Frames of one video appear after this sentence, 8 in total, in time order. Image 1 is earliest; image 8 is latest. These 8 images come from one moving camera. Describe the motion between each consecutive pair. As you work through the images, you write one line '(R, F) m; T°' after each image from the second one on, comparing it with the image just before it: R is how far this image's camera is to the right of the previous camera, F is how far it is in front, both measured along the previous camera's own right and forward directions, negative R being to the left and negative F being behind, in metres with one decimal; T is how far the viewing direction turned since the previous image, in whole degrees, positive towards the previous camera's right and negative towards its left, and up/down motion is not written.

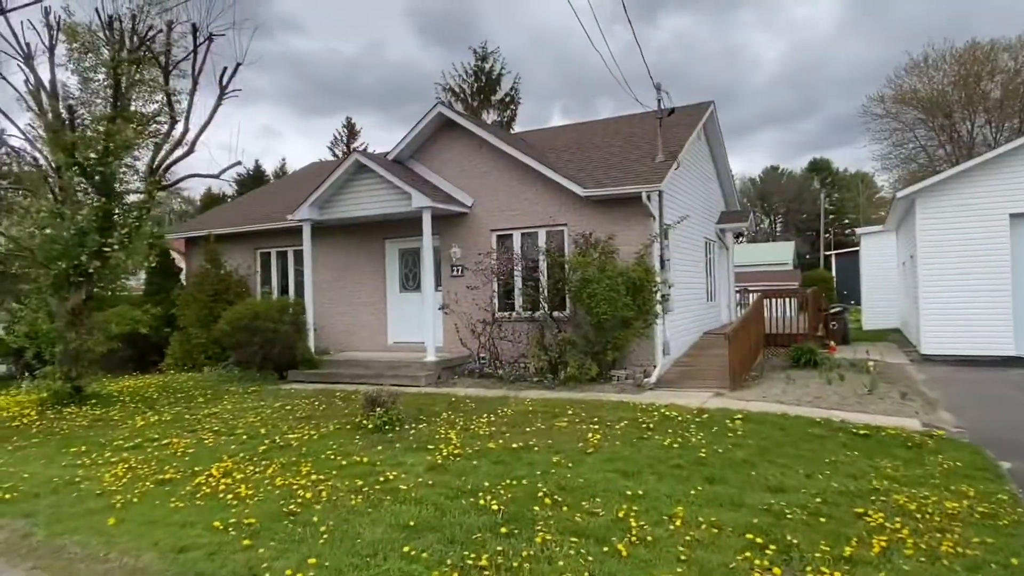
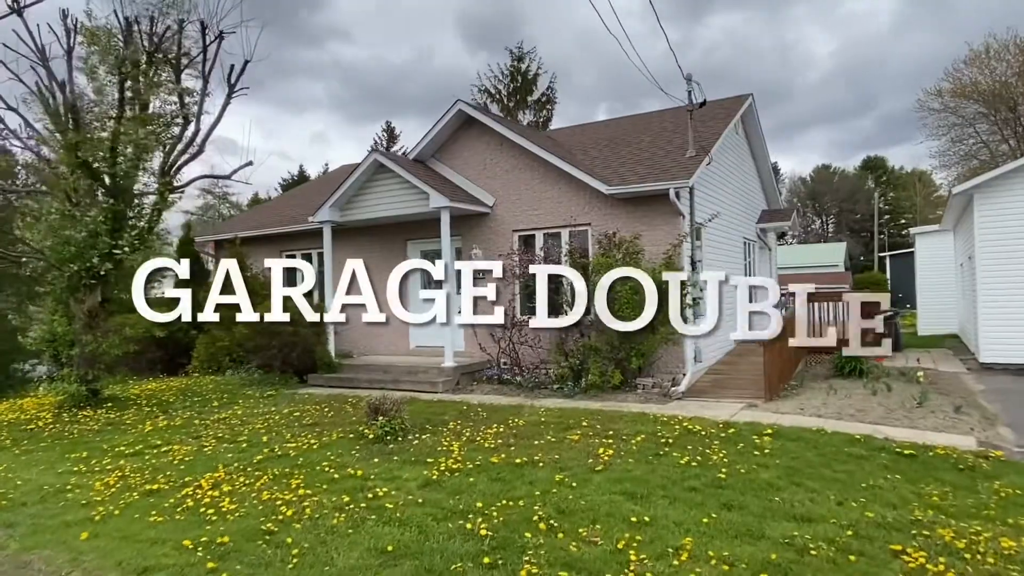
(+0.4, +0.5) m; -4°
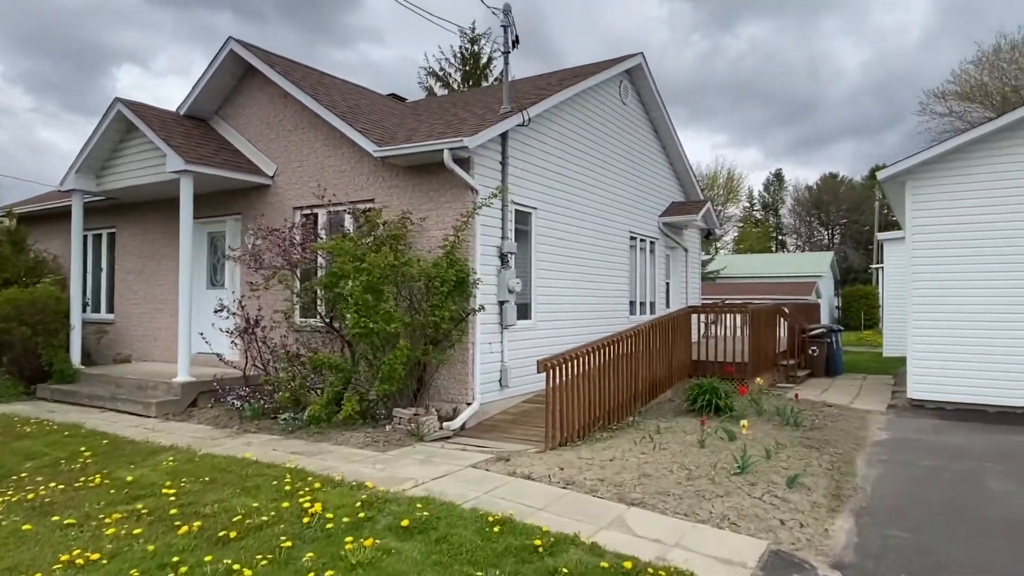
(+3.6, +2.9) m; -1°
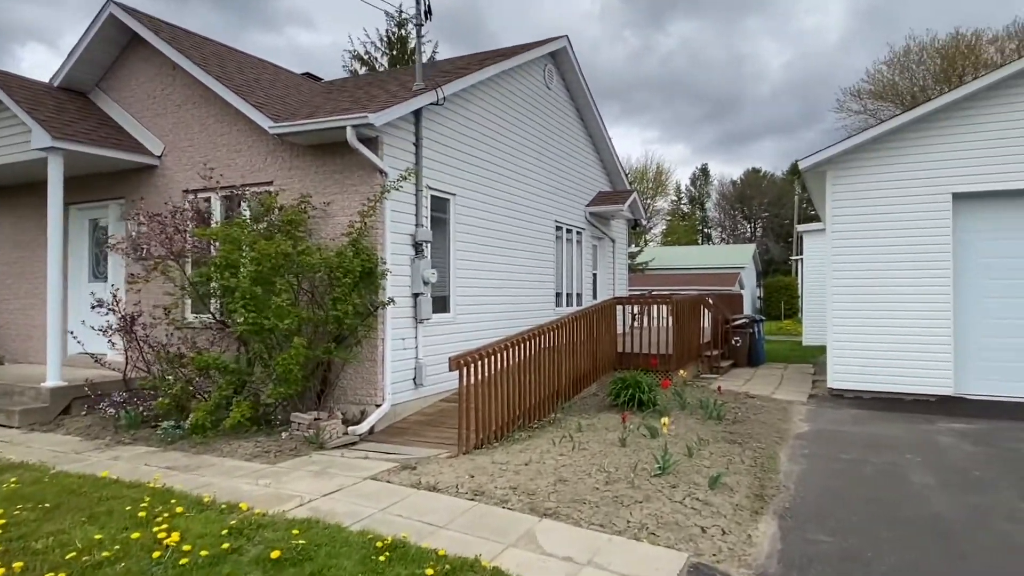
(+0.3, +0.5) m; +6°
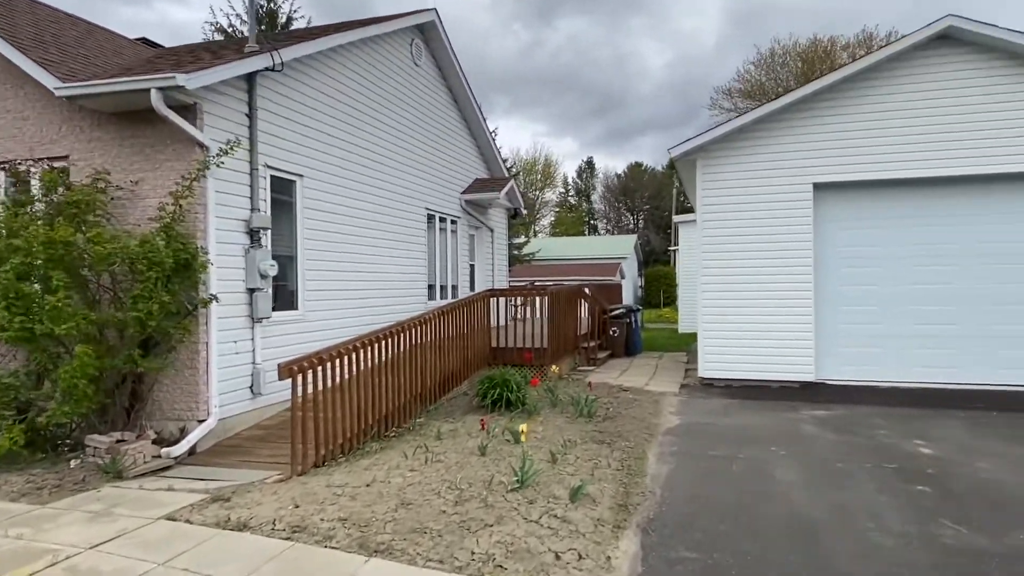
(+0.4, +0.7) m; +9°
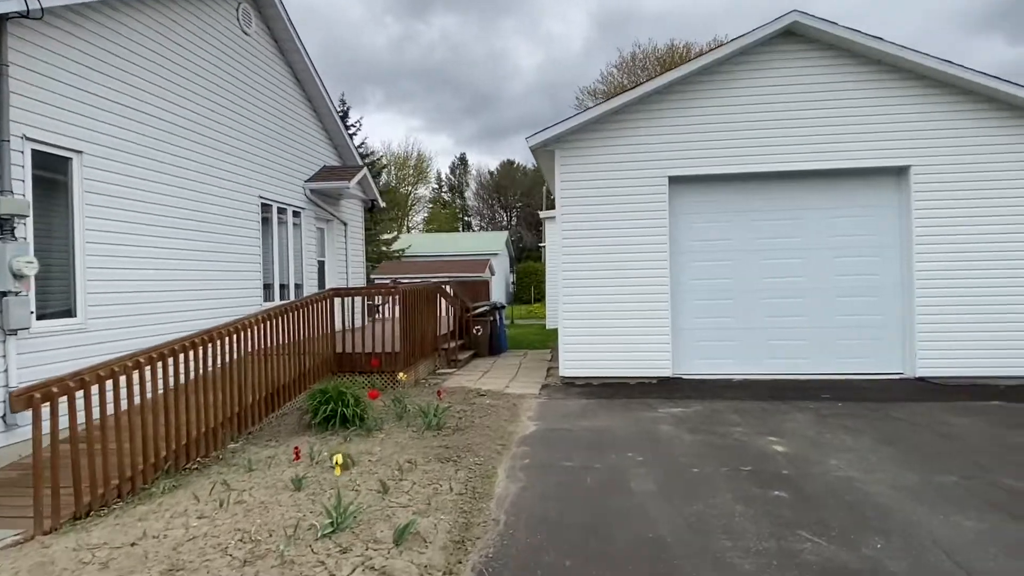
(+0.4, +0.8) m; +11°
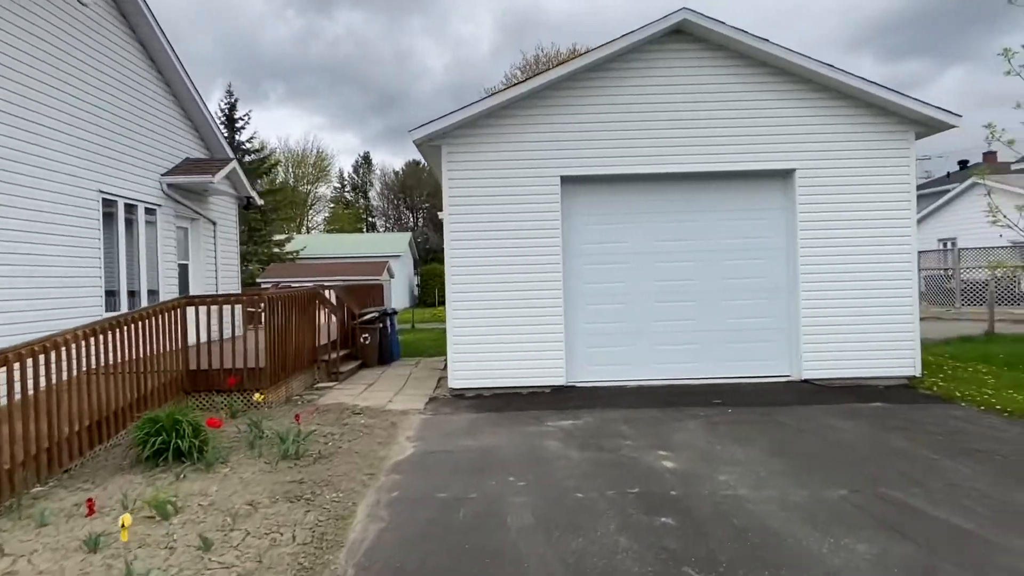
(+0.3, +0.6) m; +8°
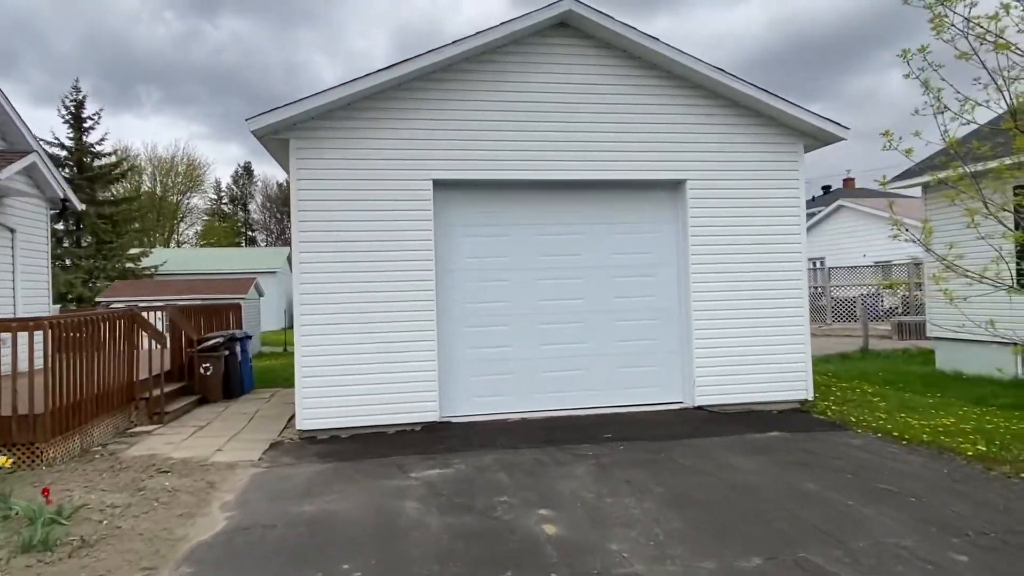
(+0.3, +1.1) m; +9°
